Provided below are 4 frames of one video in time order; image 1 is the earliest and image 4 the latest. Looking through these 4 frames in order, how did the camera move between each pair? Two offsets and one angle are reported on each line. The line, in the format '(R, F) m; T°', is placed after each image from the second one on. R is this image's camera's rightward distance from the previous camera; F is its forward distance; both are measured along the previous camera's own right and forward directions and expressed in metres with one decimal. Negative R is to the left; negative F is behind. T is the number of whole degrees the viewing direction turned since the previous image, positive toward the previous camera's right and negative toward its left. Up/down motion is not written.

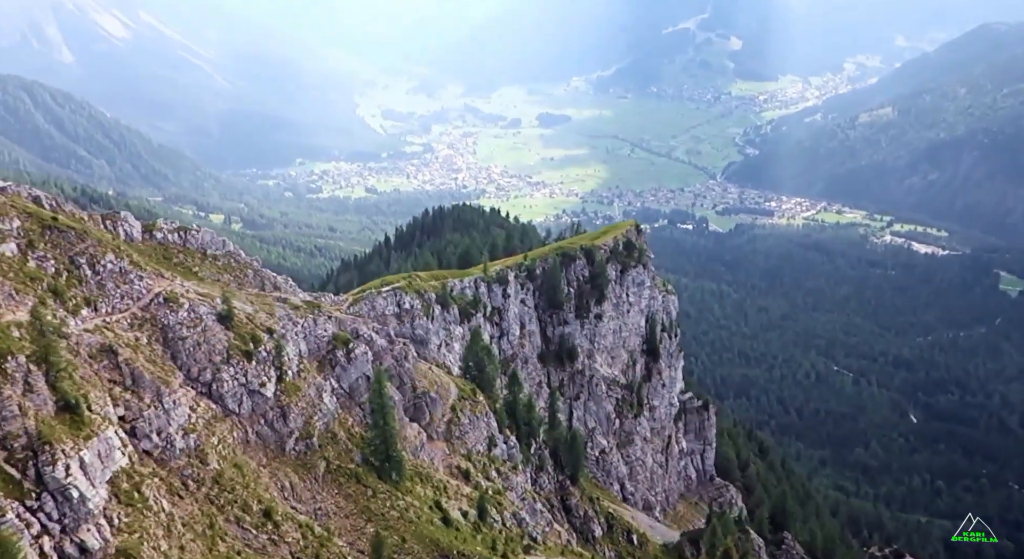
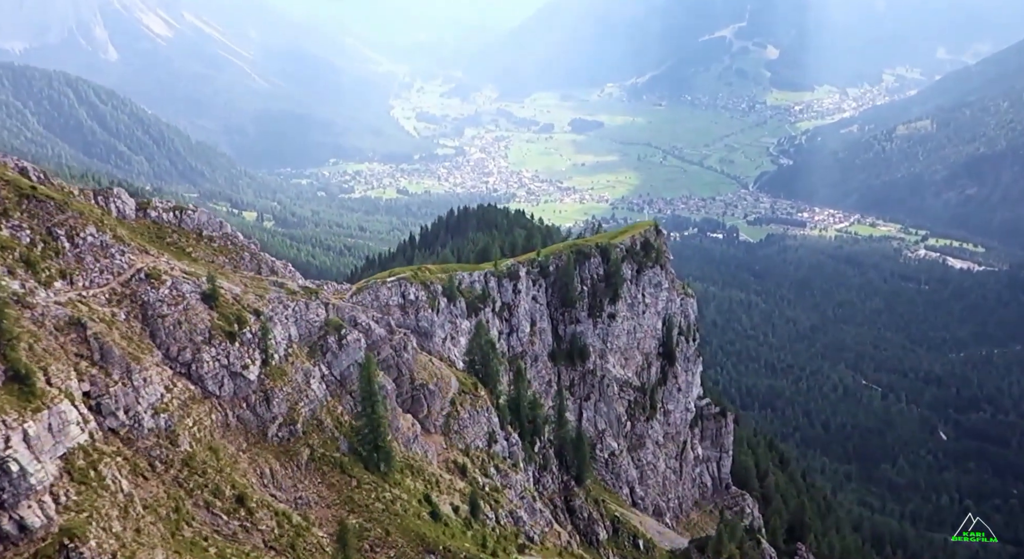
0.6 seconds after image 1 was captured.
(+2.6, +2.6) m; -2°
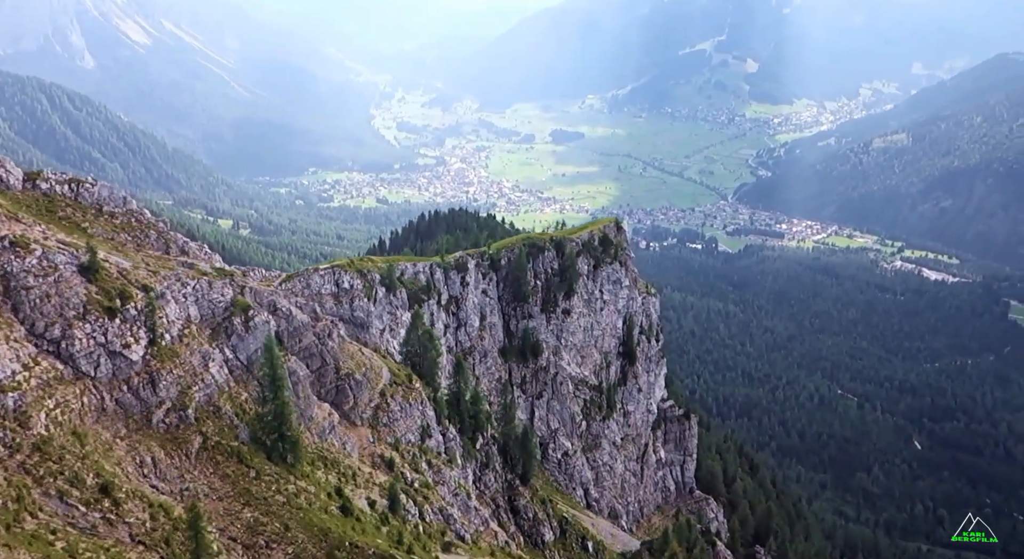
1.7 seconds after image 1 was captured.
(+5.2, +4.3) m; +1°
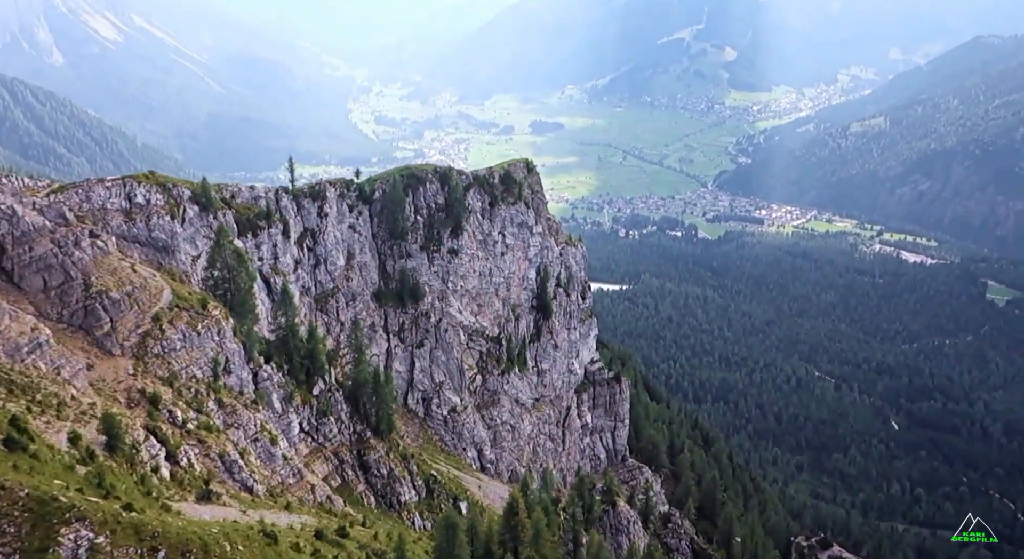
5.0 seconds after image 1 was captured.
(+16.1, +14.8) m; +1°
